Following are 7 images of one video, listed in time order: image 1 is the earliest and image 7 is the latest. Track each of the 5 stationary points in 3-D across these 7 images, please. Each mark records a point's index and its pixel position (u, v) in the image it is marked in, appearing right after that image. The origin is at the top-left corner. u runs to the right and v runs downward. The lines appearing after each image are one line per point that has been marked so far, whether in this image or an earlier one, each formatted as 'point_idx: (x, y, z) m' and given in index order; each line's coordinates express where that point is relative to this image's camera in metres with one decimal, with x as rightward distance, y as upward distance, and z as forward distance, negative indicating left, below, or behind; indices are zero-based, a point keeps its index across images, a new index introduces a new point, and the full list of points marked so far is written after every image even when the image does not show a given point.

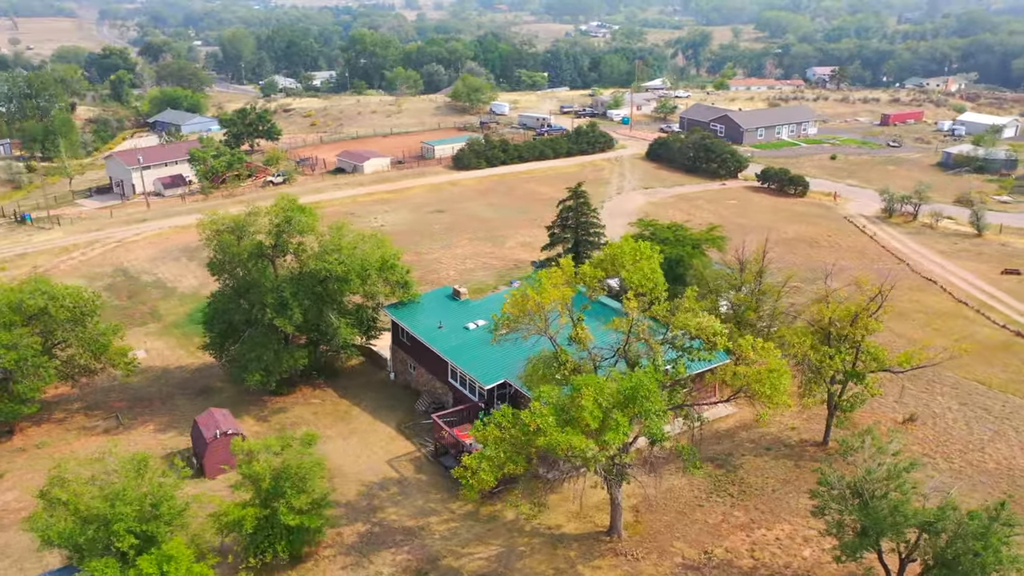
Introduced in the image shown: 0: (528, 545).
0: (+0.3, -6.1, +18.8) m
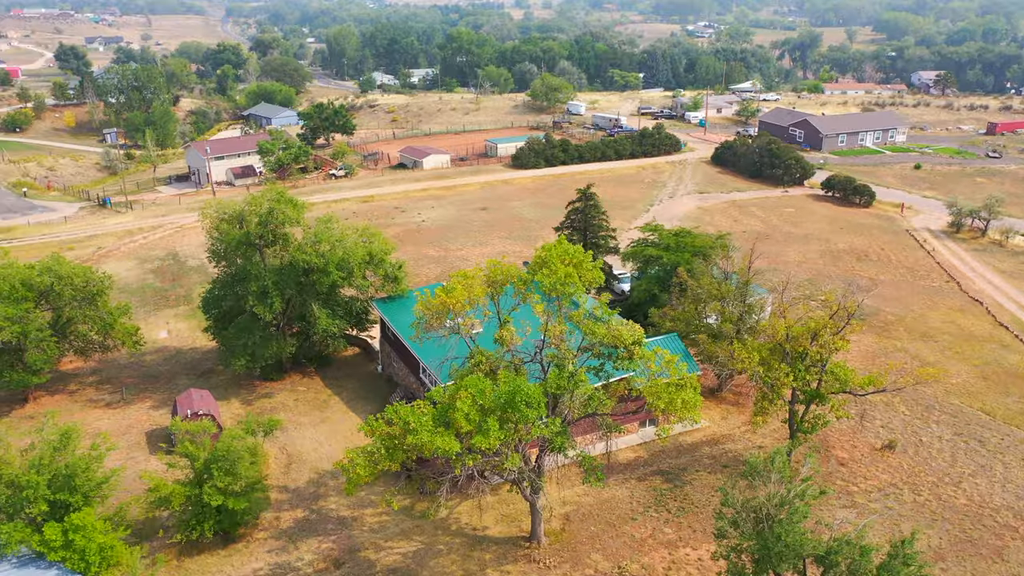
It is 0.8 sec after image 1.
0: (-1.6, -6.0, +18.8) m
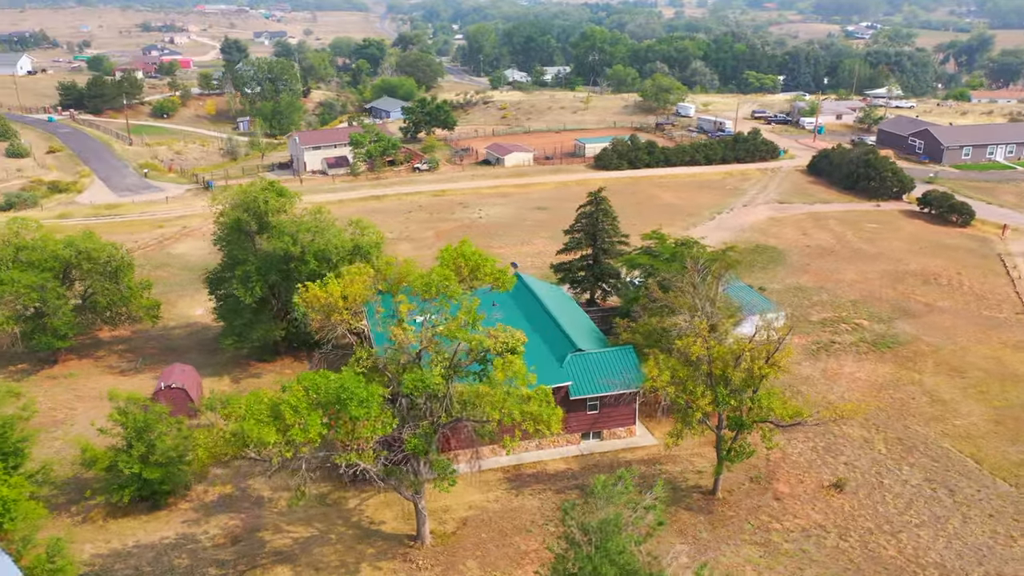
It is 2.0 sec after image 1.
0: (-4.2, -5.9, +19.2) m
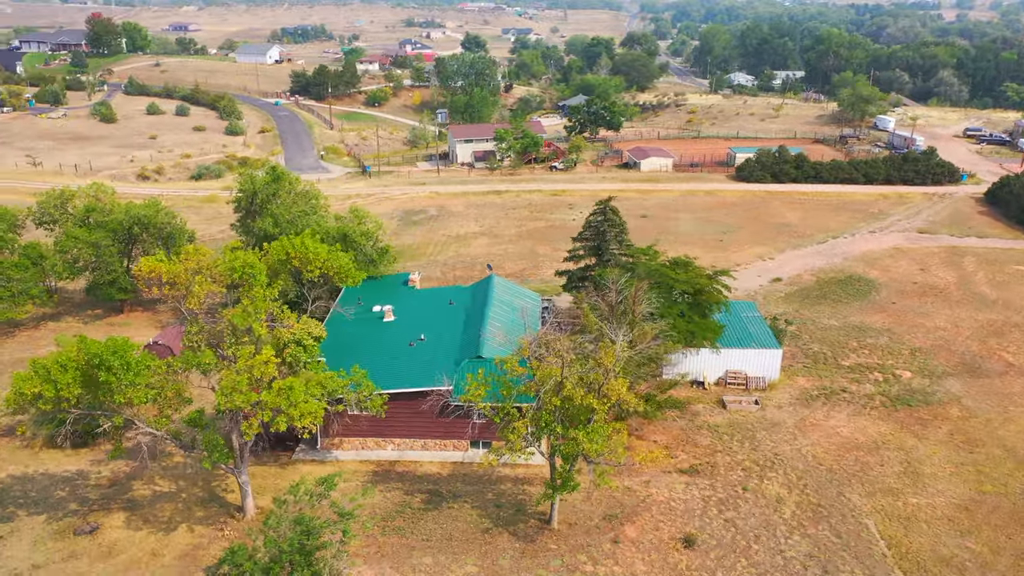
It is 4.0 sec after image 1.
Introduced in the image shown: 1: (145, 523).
0: (-8.4, -5.4, +20.7) m
1: (-8.9, -5.7, +19.4) m
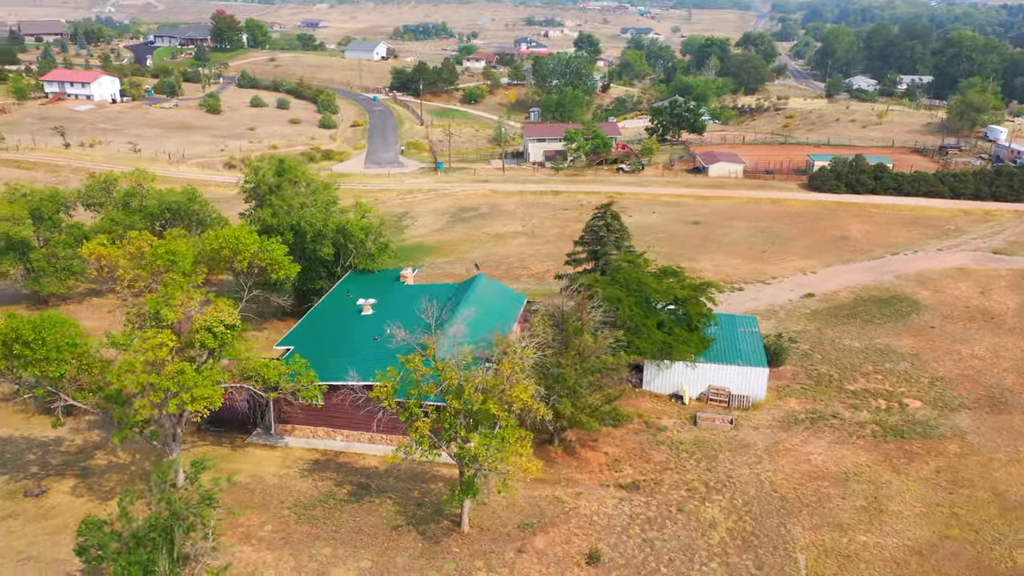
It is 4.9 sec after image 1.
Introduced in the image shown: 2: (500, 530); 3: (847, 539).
0: (-10.2, -4.9, +21.9) m
1: (-10.9, -5.2, +20.7) m
2: (-0.3, -5.8, +19.3) m
3: (+8.4, -6.2, +19.9) m
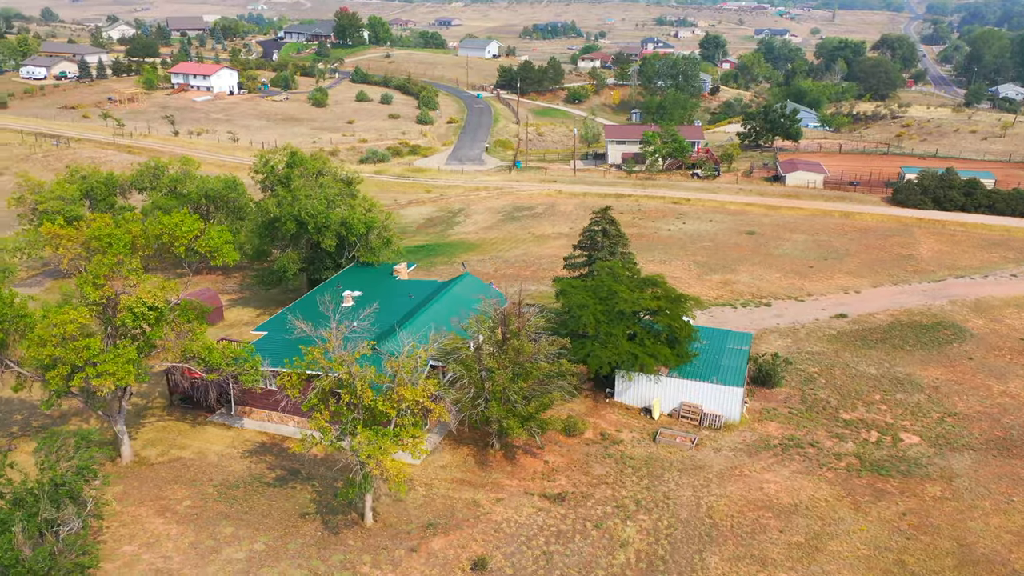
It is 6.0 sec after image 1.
0: (-12.0, -4.3, +23.4) m
1: (-12.9, -4.6, +22.3) m
2: (-2.7, -5.8, +19.4) m
3: (+6.0, -6.7, +18.7) m
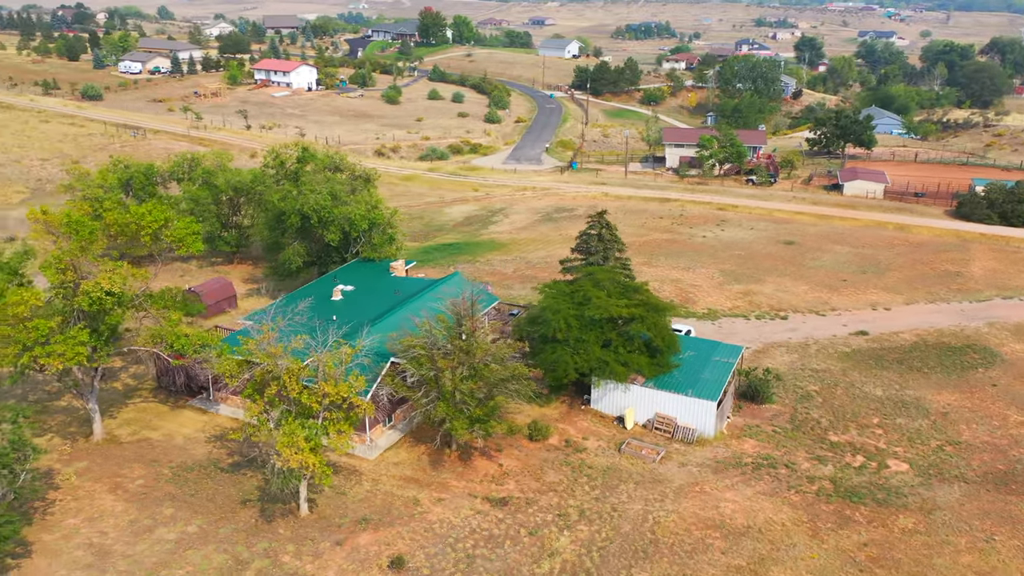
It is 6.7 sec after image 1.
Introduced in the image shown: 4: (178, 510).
0: (-13.2, -3.9, +24.7) m
1: (-14.2, -4.1, +23.7) m
2: (-4.3, -5.7, +19.7) m
3: (+4.1, -7.0, +18.1) m
4: (-8.2, -5.5, +19.7) m
